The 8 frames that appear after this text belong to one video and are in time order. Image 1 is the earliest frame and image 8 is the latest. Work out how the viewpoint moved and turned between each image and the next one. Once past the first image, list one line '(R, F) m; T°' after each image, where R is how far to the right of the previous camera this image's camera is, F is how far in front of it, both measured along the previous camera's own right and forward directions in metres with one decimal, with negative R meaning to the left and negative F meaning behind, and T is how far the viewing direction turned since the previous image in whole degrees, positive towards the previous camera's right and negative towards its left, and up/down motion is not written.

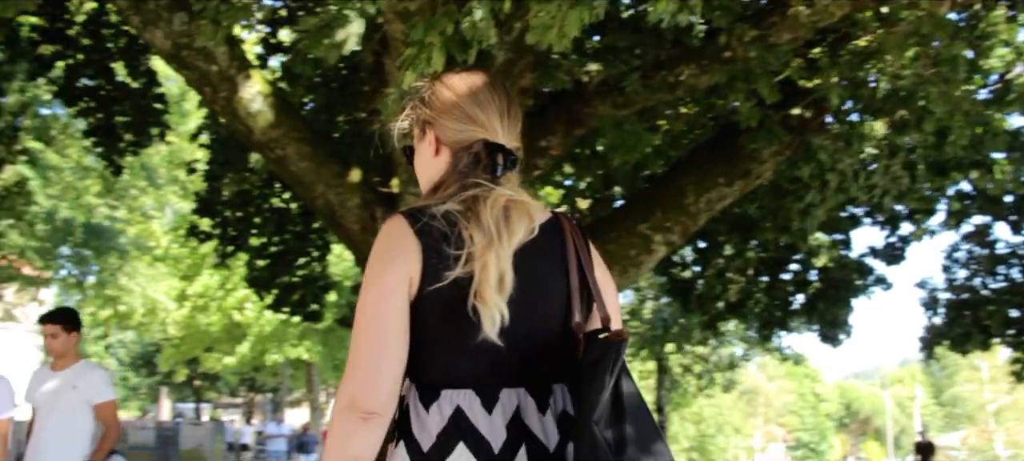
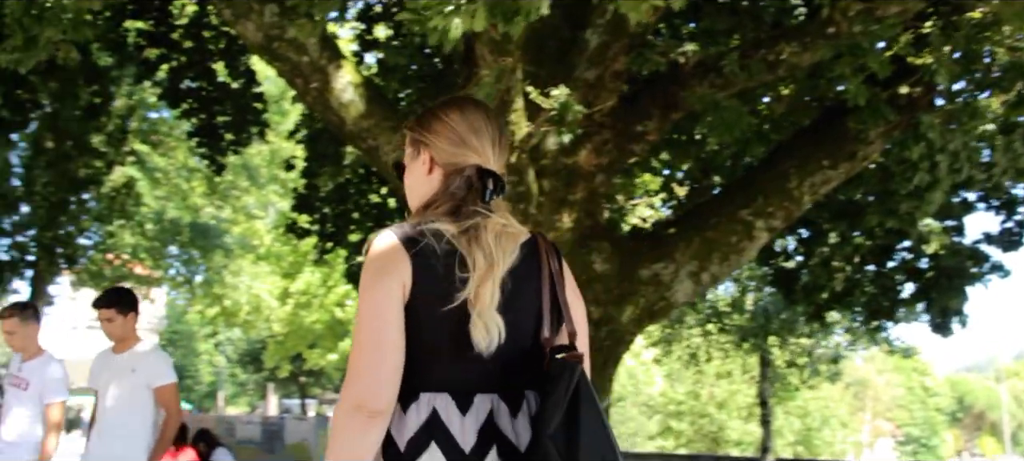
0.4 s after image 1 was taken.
(0.0, +0.1) m; -5°
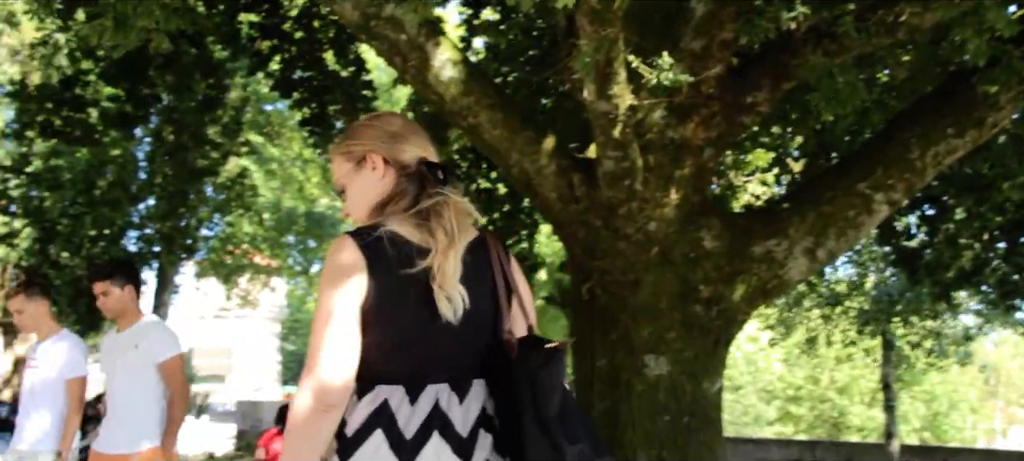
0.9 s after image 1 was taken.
(0.0, +0.2) m; -6°
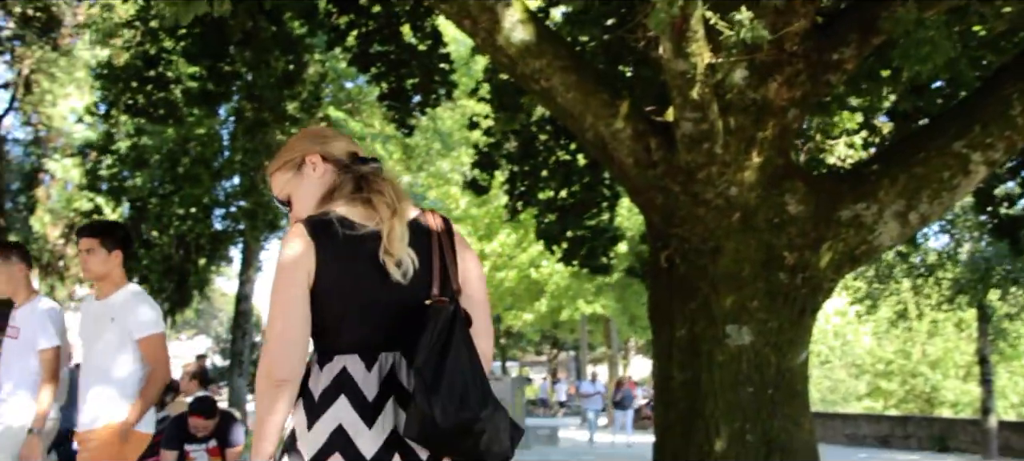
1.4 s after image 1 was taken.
(0.0, +0.2) m; -4°
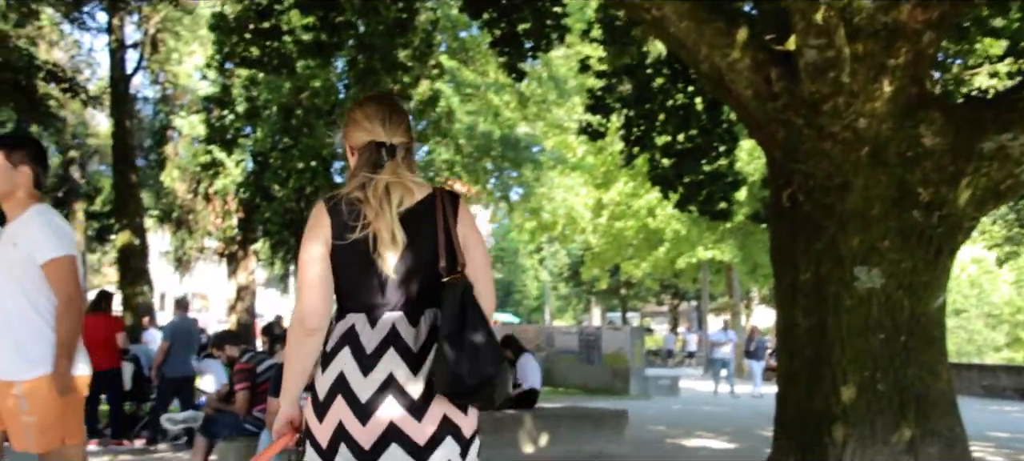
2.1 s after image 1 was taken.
(+0.1, +0.3) m; -6°
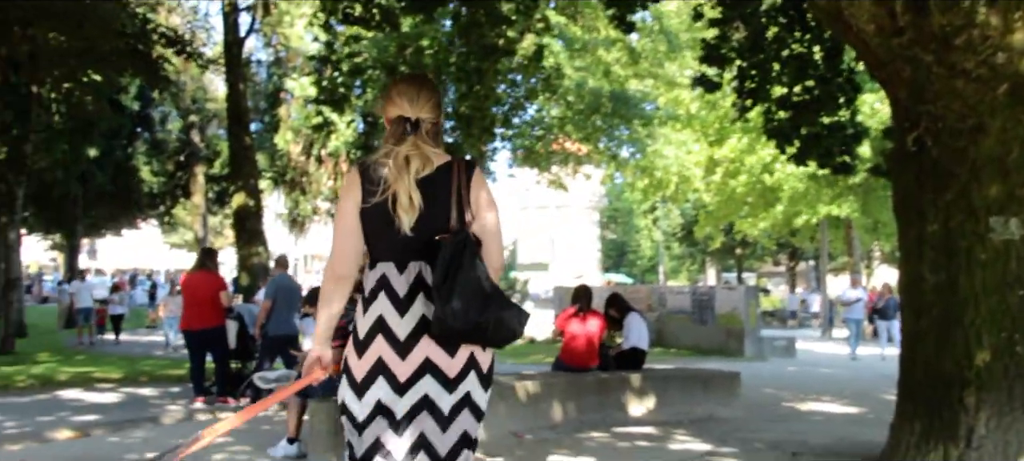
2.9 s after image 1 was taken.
(+0.1, +0.3) m; -6°
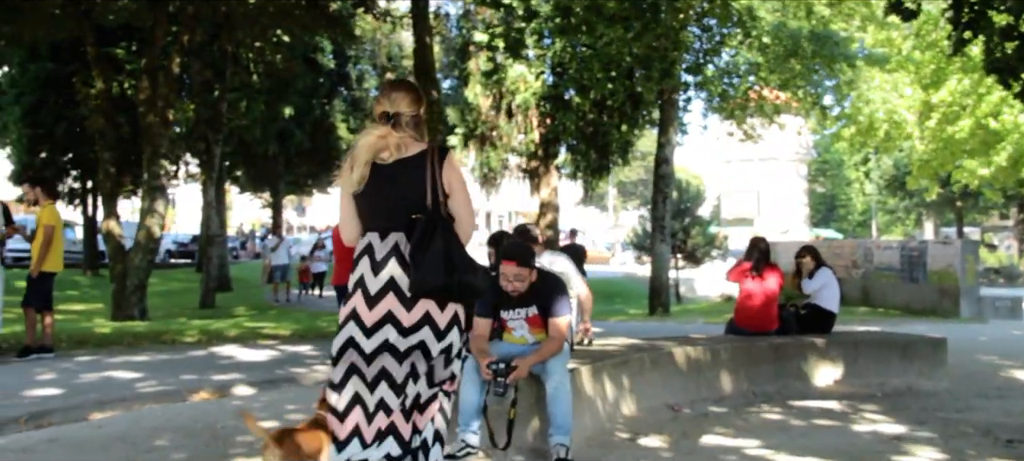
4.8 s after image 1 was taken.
(+0.3, +1.0) m; -11°
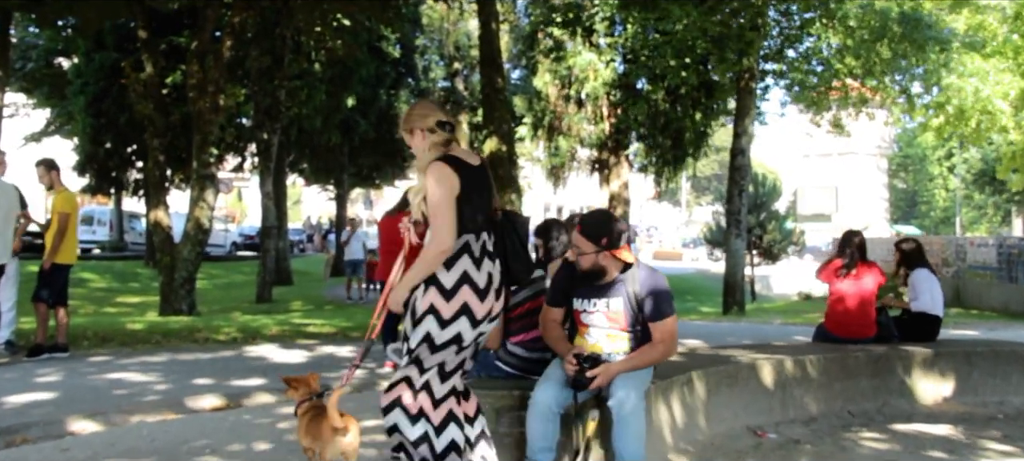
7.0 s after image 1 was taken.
(+0.1, +1.1) m; -4°
